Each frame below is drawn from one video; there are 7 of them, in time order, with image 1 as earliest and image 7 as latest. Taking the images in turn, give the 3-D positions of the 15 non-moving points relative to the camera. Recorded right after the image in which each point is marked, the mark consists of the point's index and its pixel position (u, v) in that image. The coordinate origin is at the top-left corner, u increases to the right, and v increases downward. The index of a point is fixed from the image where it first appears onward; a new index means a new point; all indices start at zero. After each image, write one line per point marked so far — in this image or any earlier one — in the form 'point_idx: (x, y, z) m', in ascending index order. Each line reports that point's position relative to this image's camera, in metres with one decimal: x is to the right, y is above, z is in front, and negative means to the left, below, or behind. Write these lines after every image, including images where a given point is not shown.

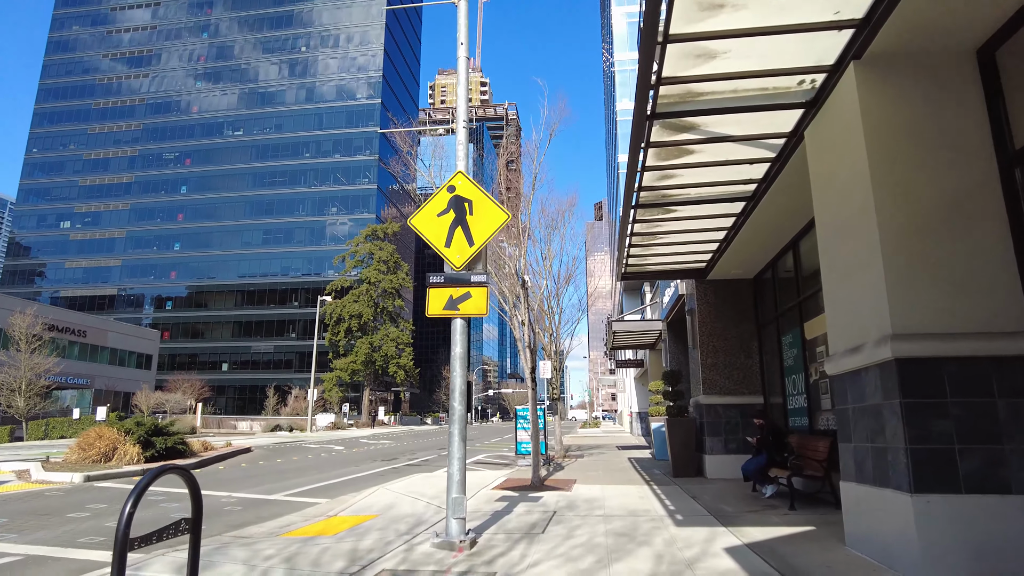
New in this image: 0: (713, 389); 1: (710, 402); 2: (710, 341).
0: (+4.2, -2.1, +12.9) m
1: (+4.1, -2.3, +12.8) m
2: (+4.2, -1.1, +13.2) m
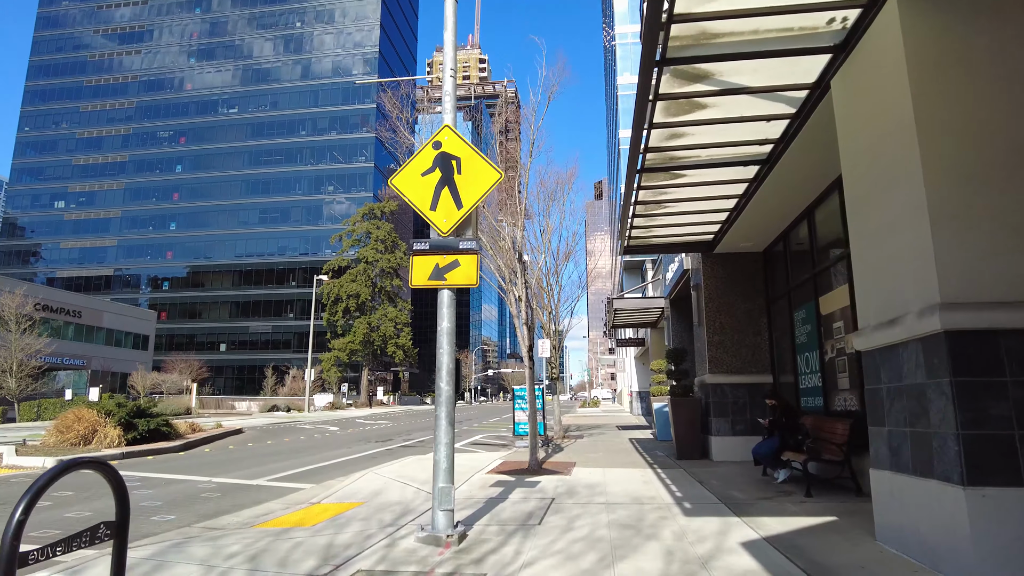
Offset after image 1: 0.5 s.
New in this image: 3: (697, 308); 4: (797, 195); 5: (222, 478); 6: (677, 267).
0: (+4.1, -1.6, +12.3) m
1: (+4.0, -1.8, +12.2) m
2: (+4.1, -0.6, +12.5) m
3: (+4.0, -0.4, +13.3) m
4: (+4.5, +1.4, +9.8) m
5: (-4.7, -3.1, +10.2) m
6: (+4.2, +0.6, +15.4) m
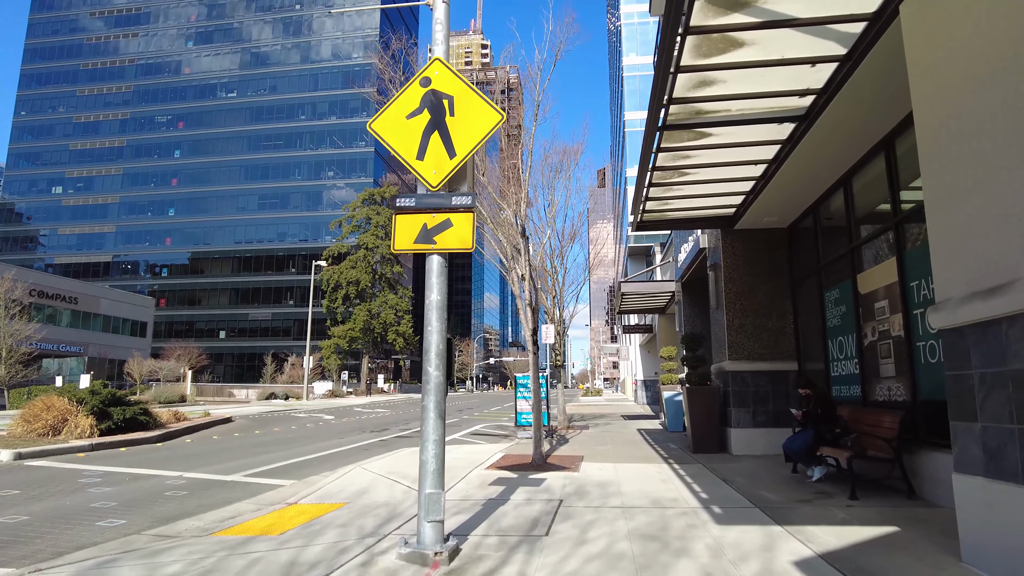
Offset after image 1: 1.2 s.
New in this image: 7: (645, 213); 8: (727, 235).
0: (+4.1, -1.2, +11.3) m
1: (+4.0, -1.4, +11.2) m
2: (+4.2, -0.2, +11.5) m
3: (+4.0, 0.0, +12.3) m
4: (+4.5, +1.8, +8.8) m
5: (-4.7, -2.8, +9.2) m
6: (+4.2, +1.0, +14.4) m
7: (+2.4, +1.4, +11.4) m
8: (+4.1, +1.0, +11.8) m
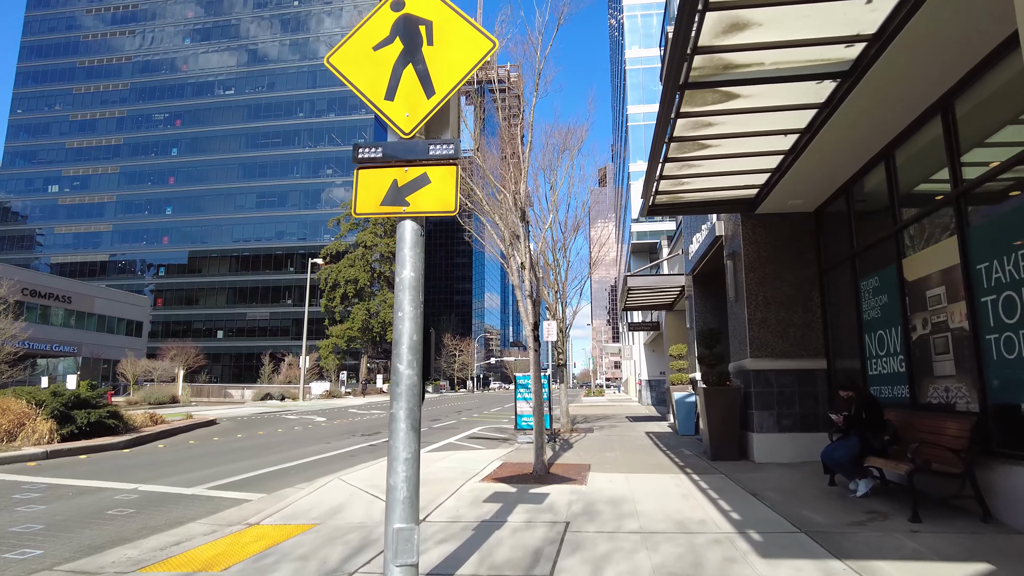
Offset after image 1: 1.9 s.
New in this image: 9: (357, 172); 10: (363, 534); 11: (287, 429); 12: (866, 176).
0: (+4.1, -1.0, +10.2) m
1: (+4.0, -1.3, +10.1) m
2: (+4.2, 0.0, +10.5) m
3: (+4.0, +0.1, +11.2) m
4: (+4.5, +1.9, +7.7) m
5: (-4.7, -2.6, +8.2) m
6: (+4.2, +1.2, +13.3) m
7: (+2.4, +1.5, +10.3) m
8: (+4.0, +1.2, +10.7) m
9: (-1.0, +0.7, +4.0) m
10: (-1.4, -2.2, +5.7) m
11: (-6.7, -4.2, +18.6) m
12: (+5.1, +1.6, +9.0) m
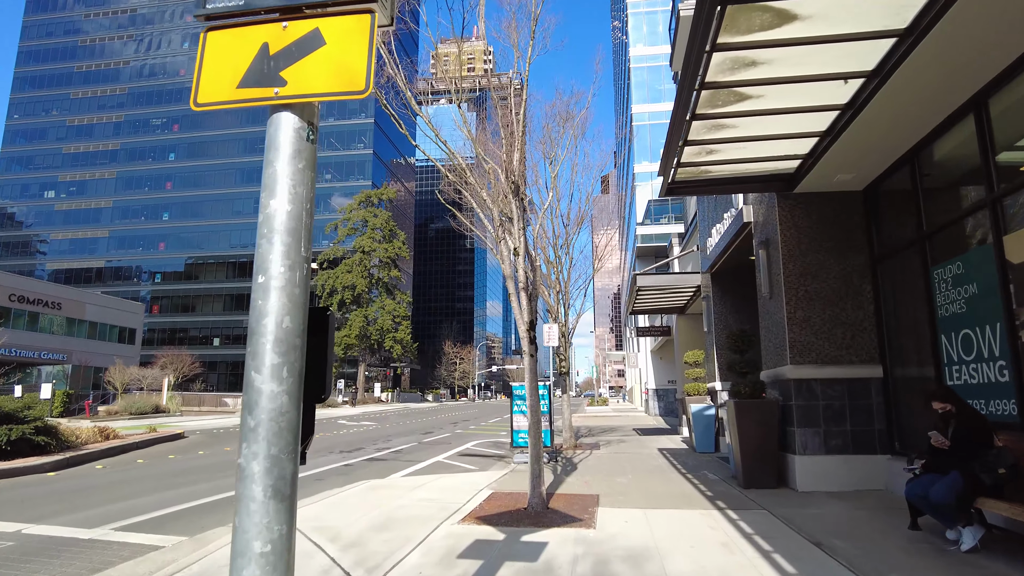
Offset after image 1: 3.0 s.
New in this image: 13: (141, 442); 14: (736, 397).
0: (+4.0, -0.9, +8.5) m
1: (+3.9, -1.2, +8.4) m
2: (+4.1, +0.1, +8.7) m
3: (+3.9, +0.2, +9.5) m
4: (+4.4, +2.1, +6.0) m
5: (-4.8, -2.5, +6.5) m
6: (+4.1, +1.2, +11.6) m
7: (+2.3, +1.6, +8.6) m
8: (+3.9, +1.3, +9.0) m
9: (-1.1, +0.9, +2.3) m
10: (-1.5, -2.1, +4.0) m
11: (-6.8, -4.2, +16.9) m
12: (+5.0, +1.7, +7.3) m
13: (-8.6, -3.6, +14.4) m
14: (+3.3, -1.6, +9.1) m
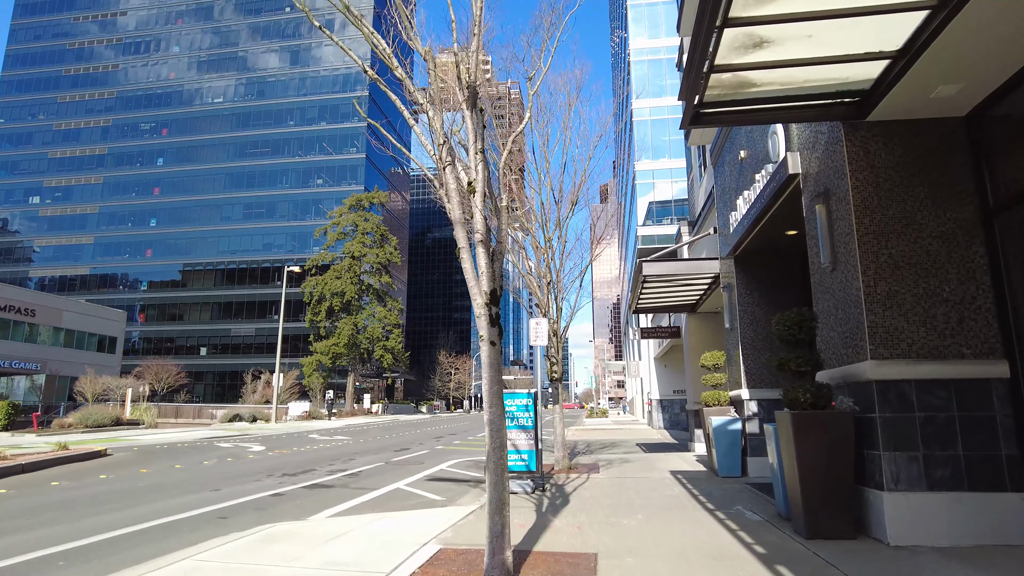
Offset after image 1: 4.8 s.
0: (+3.6, -0.6, +5.9) m
1: (+3.5, -0.8, +5.8) m
2: (+3.7, +0.4, +6.2) m
3: (+3.5, +0.6, +6.9) m
4: (+4.0, +2.5, +3.5) m
5: (-5.2, -2.1, +3.8) m
6: (+3.7, +1.5, +9.1) m
7: (+1.9, +2.0, +6.1) m
8: (+3.5, +1.6, +6.5) m
9: (-1.5, +1.4, -0.3) m
10: (-1.9, -1.6, +1.3) m
11: (-7.2, -4.0, +14.2) m
12: (+4.6, +2.1, +4.7) m
13: (-9.0, -3.3, +11.8) m
14: (+2.9, -1.2, +6.5) m
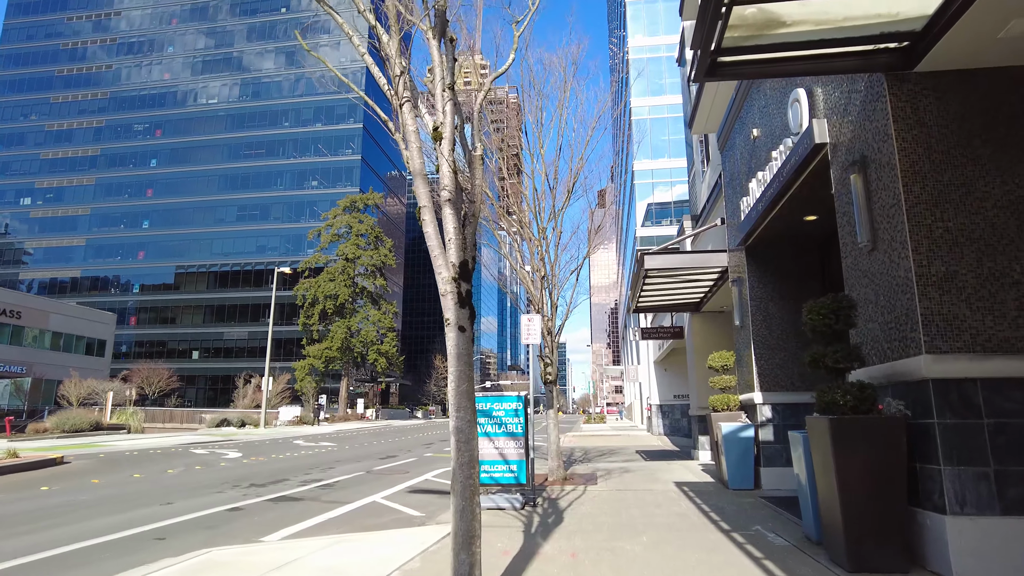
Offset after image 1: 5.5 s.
0: (+3.5, -0.4, +4.9) m
1: (+3.4, -0.6, +4.8) m
2: (+3.5, +0.6, +5.1) m
3: (+3.3, +0.7, +5.9) m
4: (+3.8, +2.7, +2.4) m
5: (-5.4, -1.9, +2.7) m
6: (+3.5, +1.7, +8.1) m
7: (+1.8, +2.2, +5.0) m
8: (+3.4, +1.8, +5.4) m
9: (-1.6, +1.6, -1.3) m
10: (-2.0, -1.4, +0.3) m
11: (-7.4, -3.9, +13.1) m
12: (+4.5, +2.3, +3.7) m
13: (-9.2, -3.2, +10.7) m
14: (+2.7, -1.1, +5.5) m
